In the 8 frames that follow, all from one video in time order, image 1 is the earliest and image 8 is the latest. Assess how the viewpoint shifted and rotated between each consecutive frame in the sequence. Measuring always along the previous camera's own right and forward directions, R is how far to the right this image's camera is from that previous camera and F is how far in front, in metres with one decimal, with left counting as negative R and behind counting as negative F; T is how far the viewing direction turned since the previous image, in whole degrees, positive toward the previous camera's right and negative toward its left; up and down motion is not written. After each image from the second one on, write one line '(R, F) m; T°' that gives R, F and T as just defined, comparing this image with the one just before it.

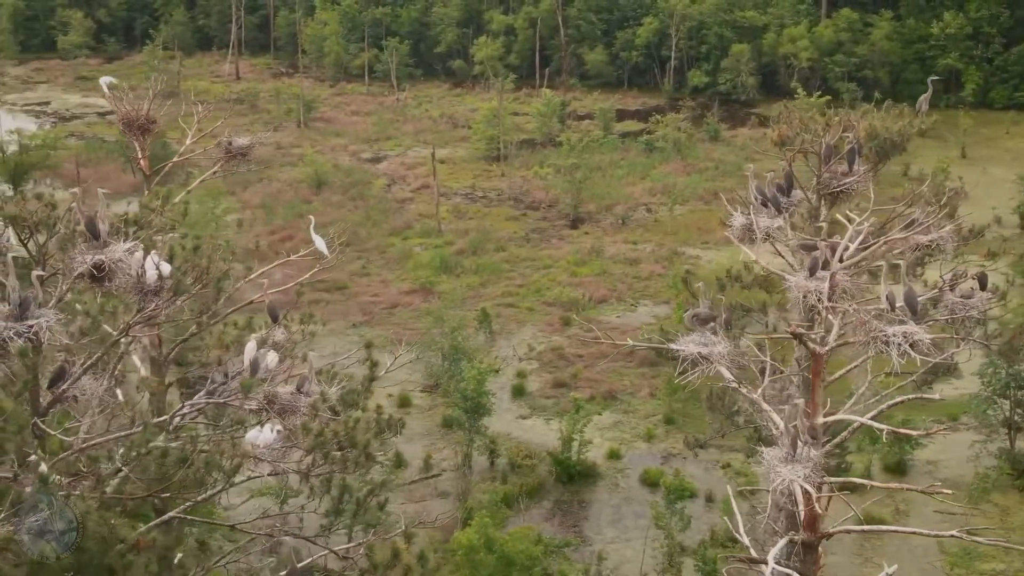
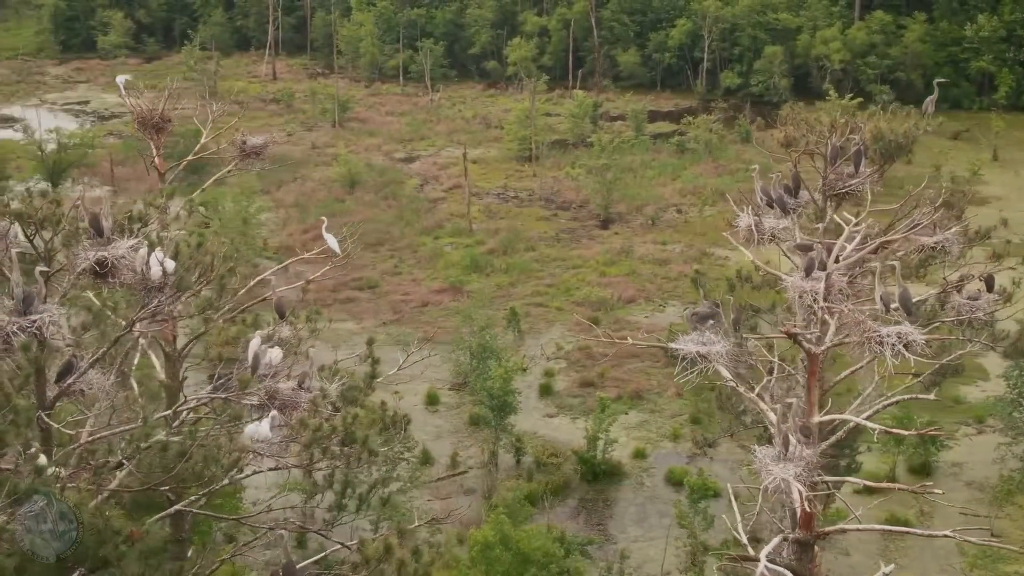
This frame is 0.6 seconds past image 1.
(+0.2, -0.1) m; -2°
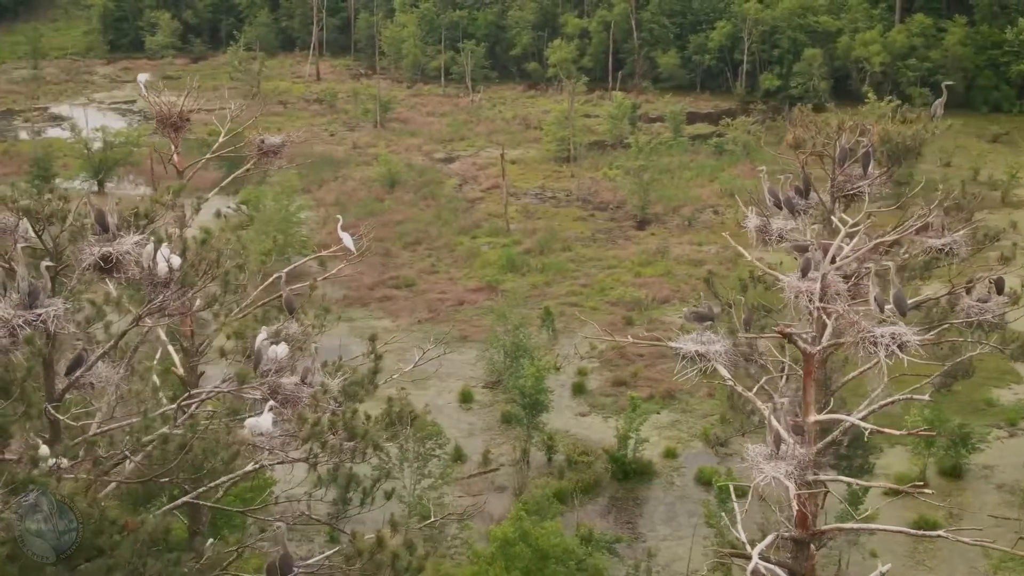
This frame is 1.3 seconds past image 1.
(+0.2, -0.2) m; -3°
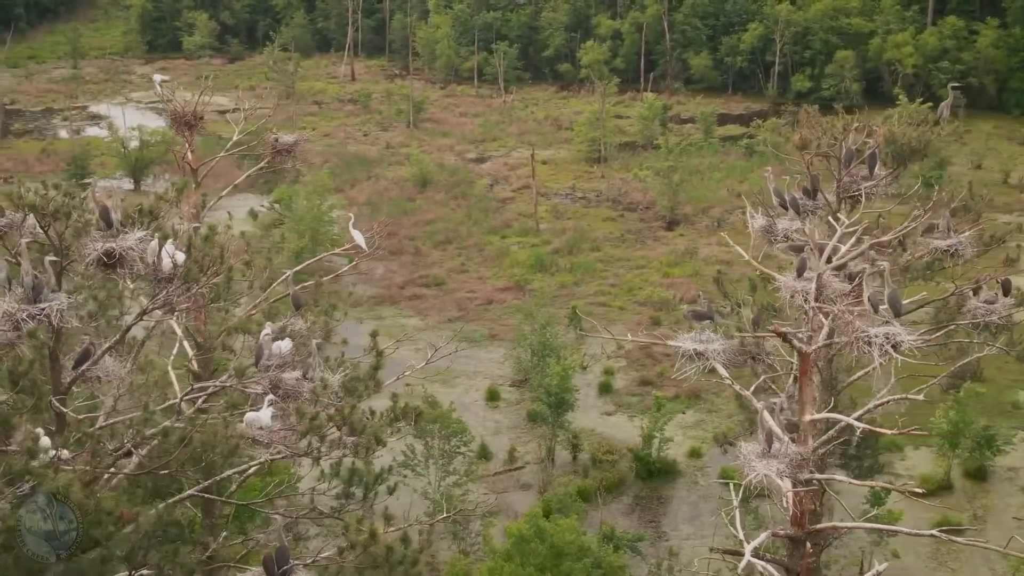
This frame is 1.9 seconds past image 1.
(+0.2, -0.2) m; -2°
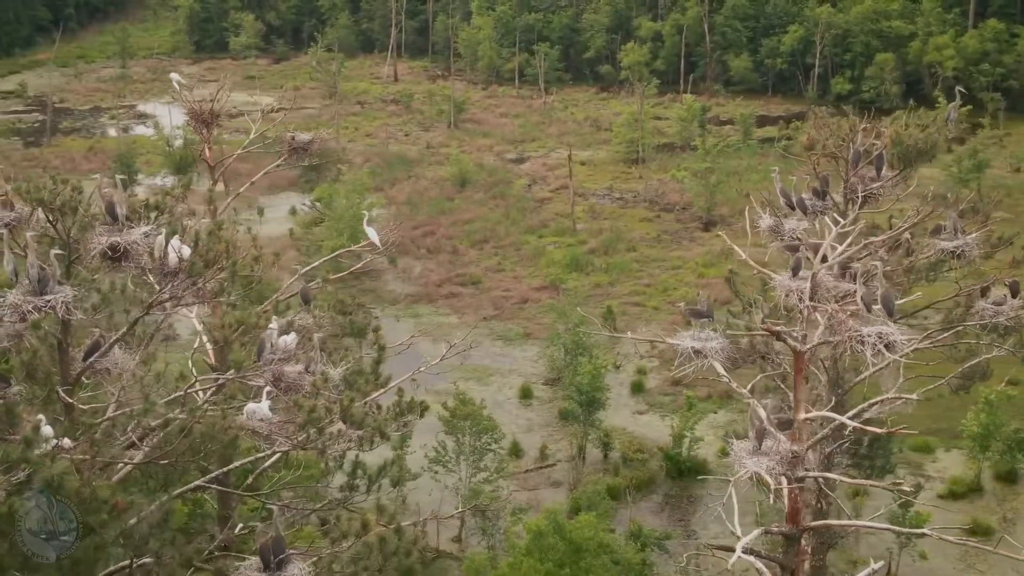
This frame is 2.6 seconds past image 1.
(+0.2, -0.2) m; -3°
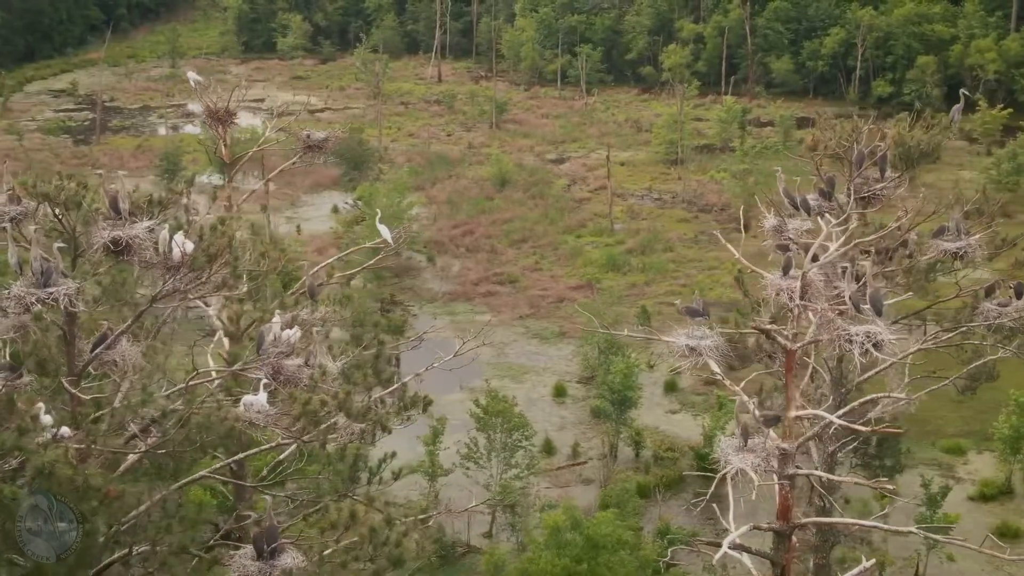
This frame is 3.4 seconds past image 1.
(+0.2, -0.3) m; -3°
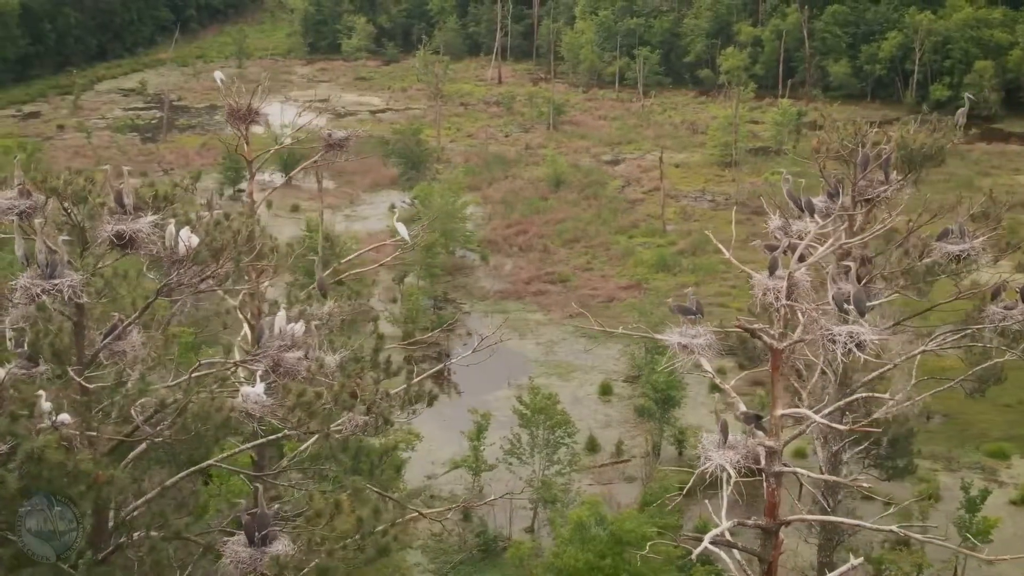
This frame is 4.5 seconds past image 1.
(+0.3, -0.4) m; -4°
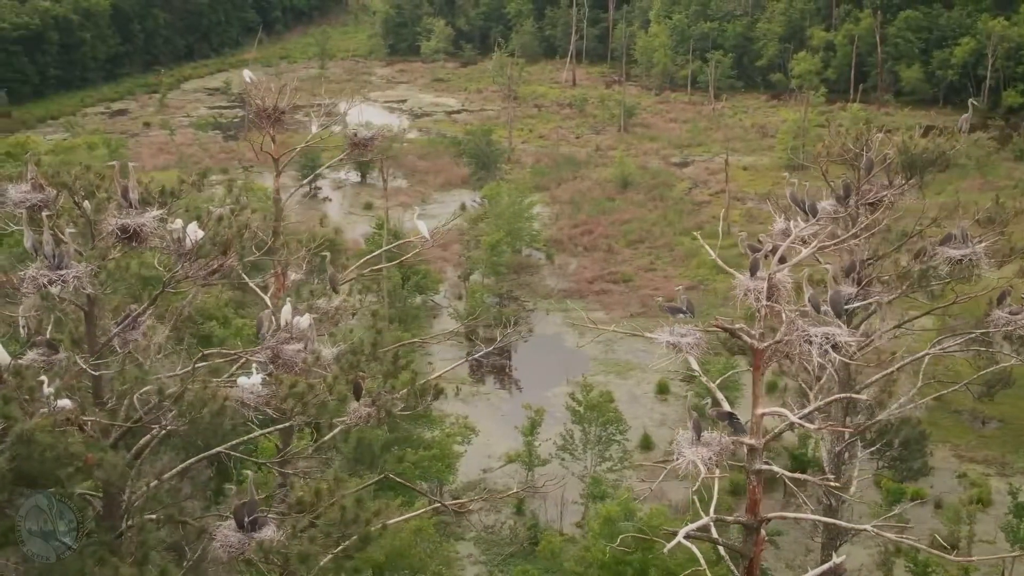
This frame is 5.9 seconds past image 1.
(+0.4, -0.7) m; -5°
